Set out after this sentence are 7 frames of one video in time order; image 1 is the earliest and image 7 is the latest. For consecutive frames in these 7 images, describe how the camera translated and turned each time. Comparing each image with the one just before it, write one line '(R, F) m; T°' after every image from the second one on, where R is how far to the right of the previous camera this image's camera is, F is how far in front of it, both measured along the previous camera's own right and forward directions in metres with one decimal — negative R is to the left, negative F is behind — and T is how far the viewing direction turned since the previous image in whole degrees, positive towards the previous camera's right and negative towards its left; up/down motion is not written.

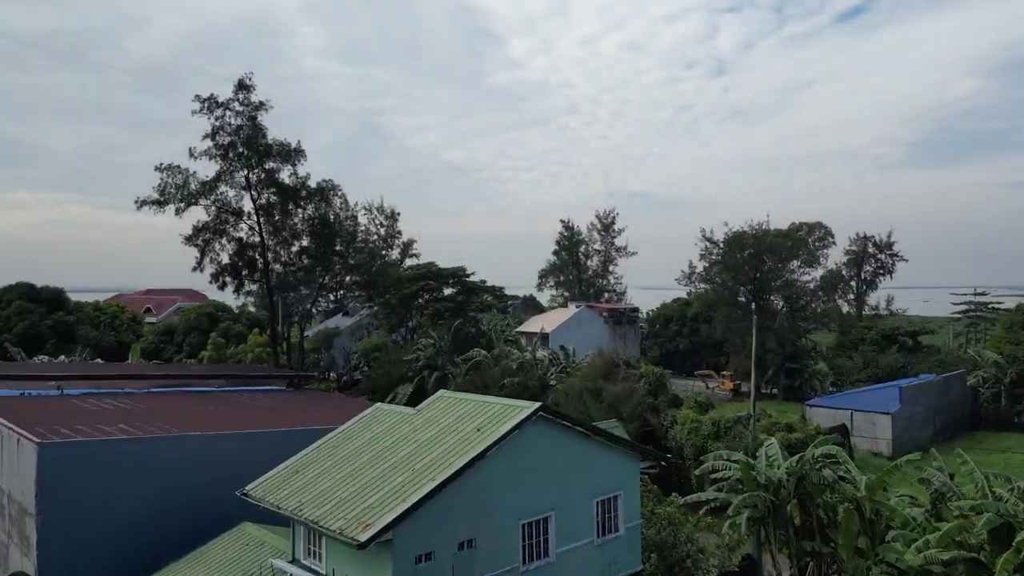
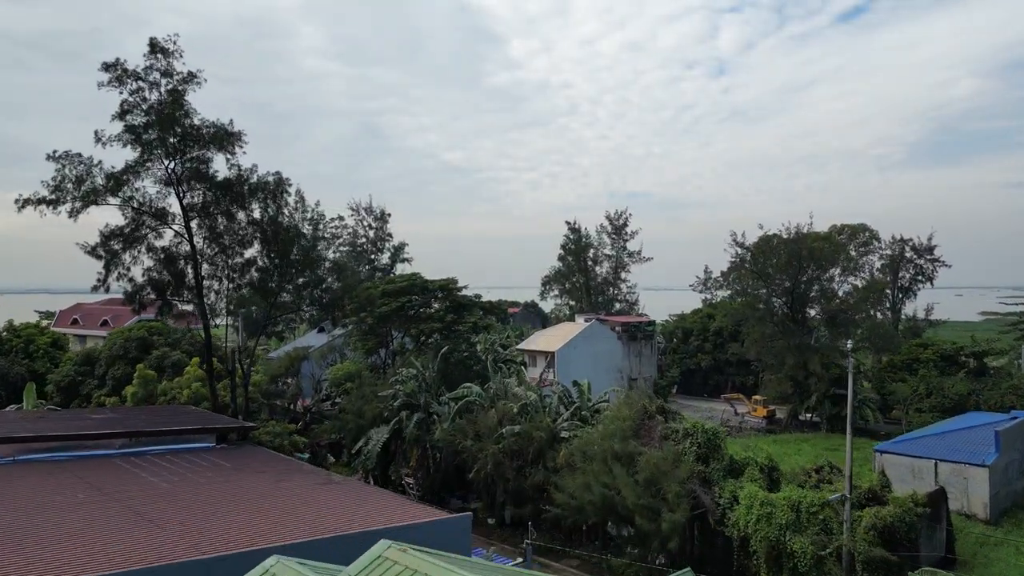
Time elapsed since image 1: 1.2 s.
(0.0, +4.6) m; 0°
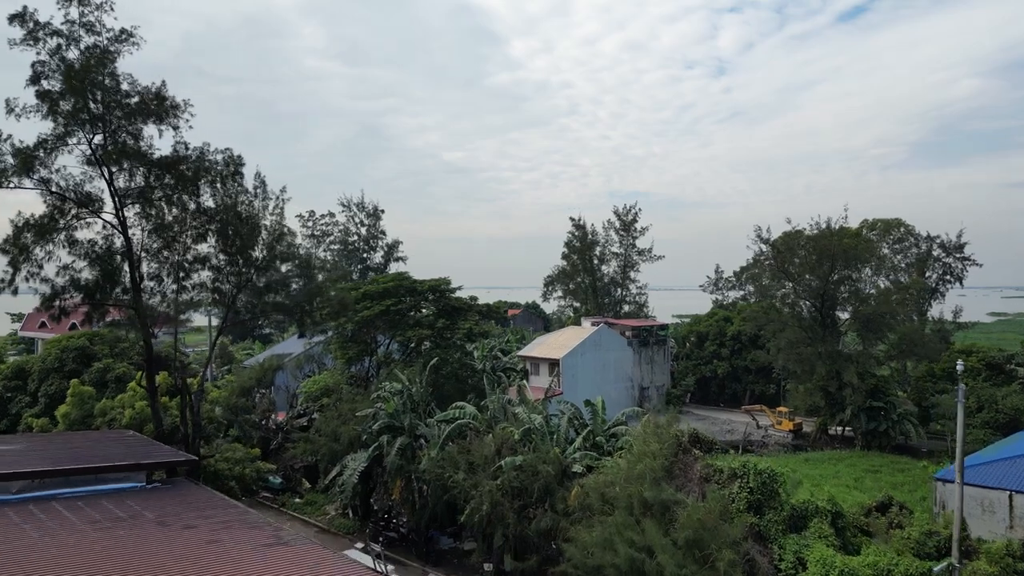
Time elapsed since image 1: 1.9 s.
(0.0, +2.8) m; 0°
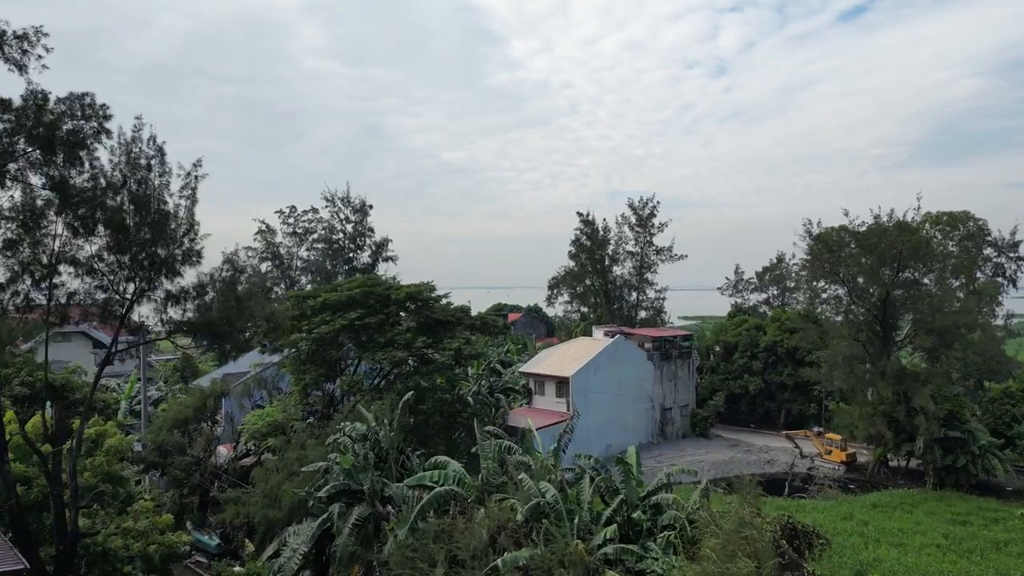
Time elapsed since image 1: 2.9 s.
(0.0, +4.3) m; 0°
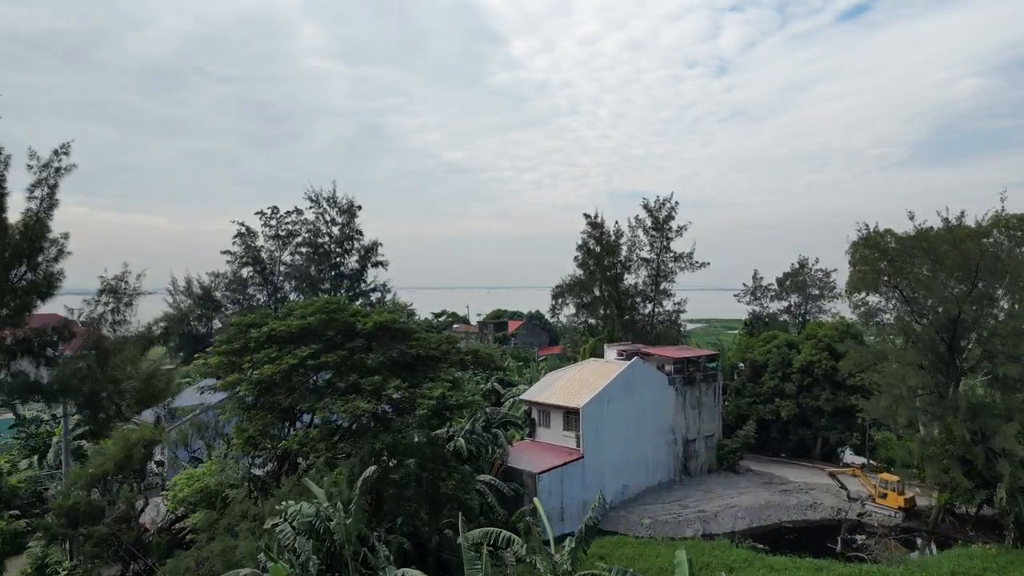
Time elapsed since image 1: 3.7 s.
(0.0, +3.4) m; 0°
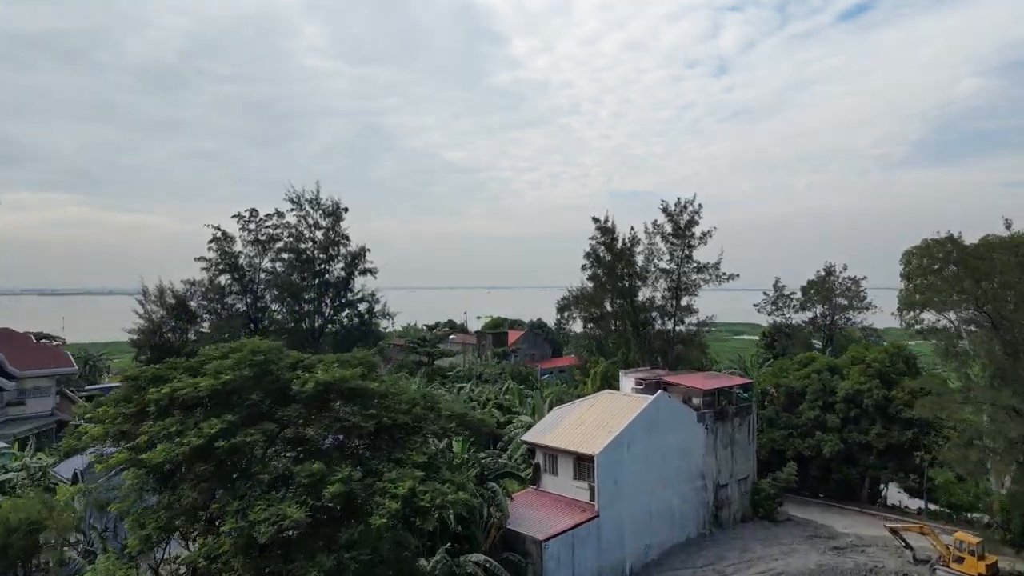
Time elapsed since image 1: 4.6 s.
(0.0, +3.5) m; 0°
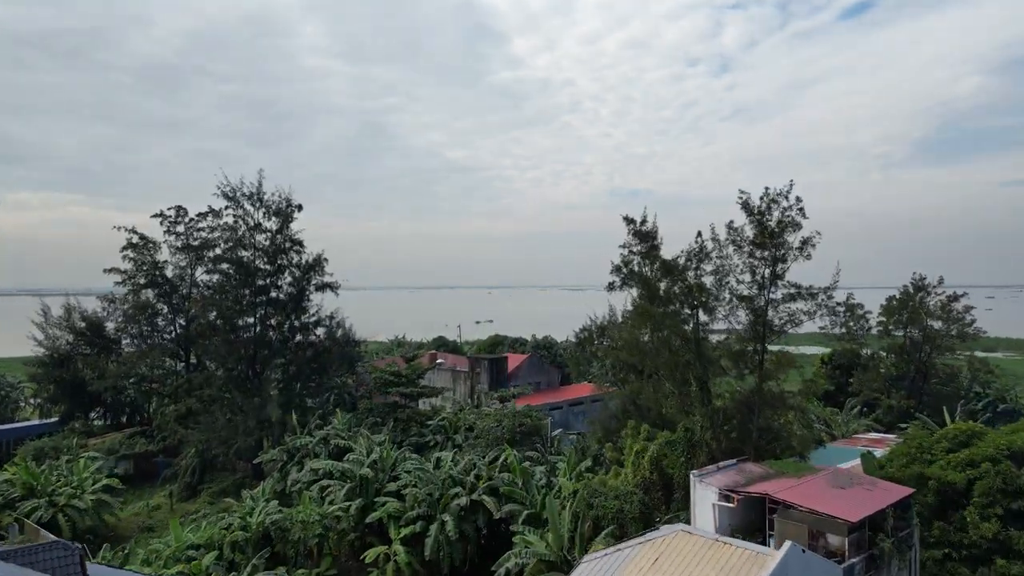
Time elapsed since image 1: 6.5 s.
(0.0, +8.4) m; 0°
